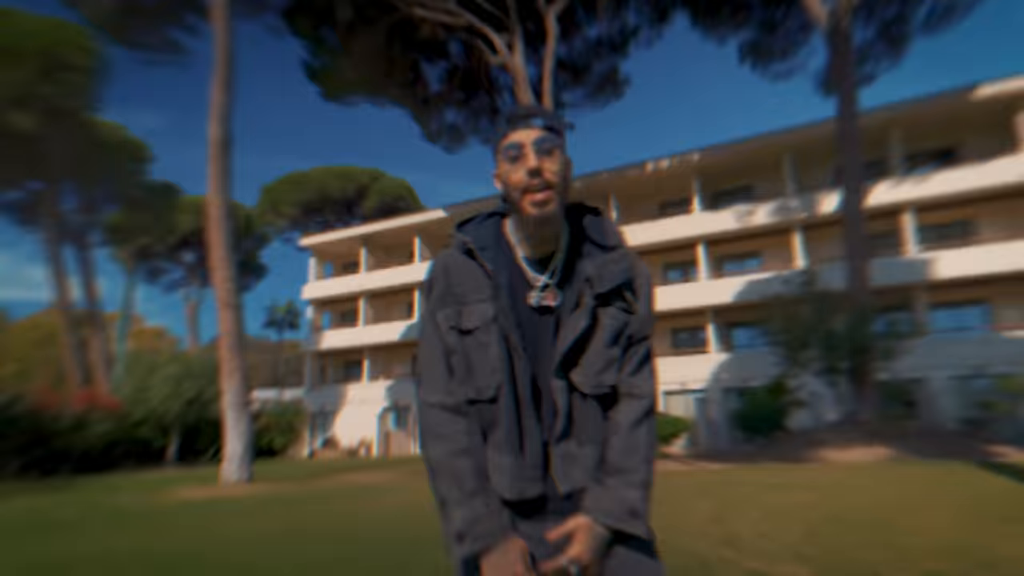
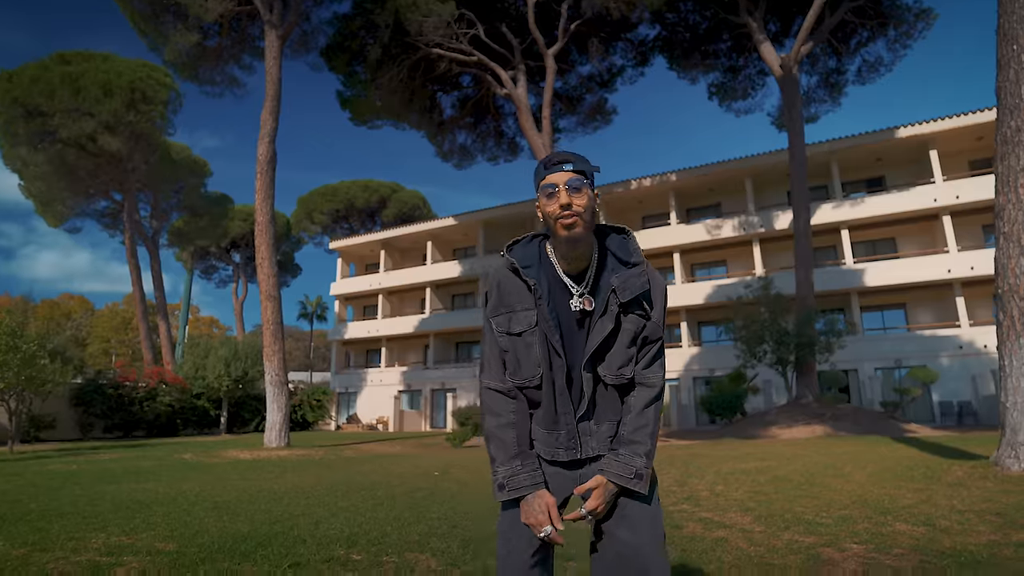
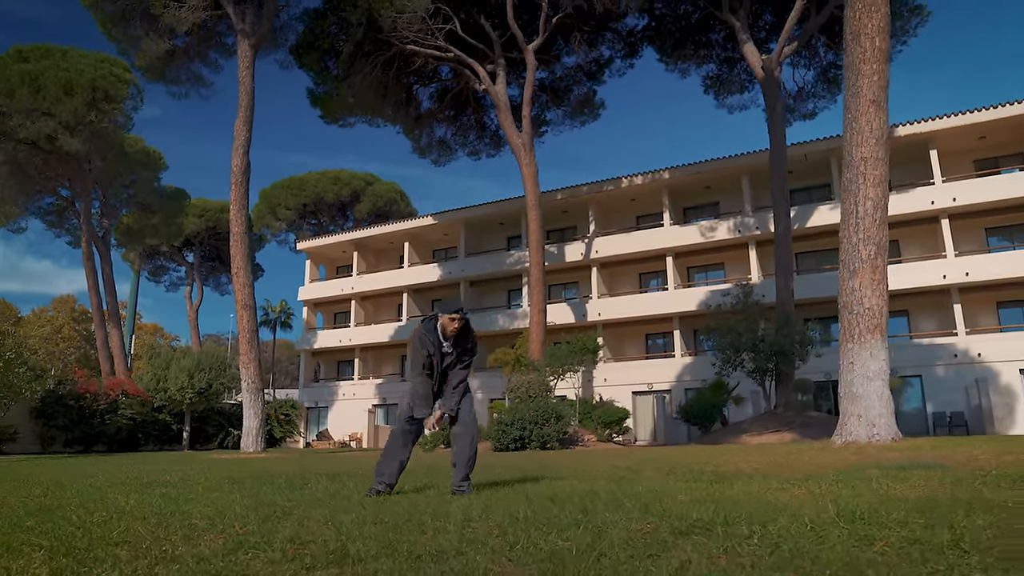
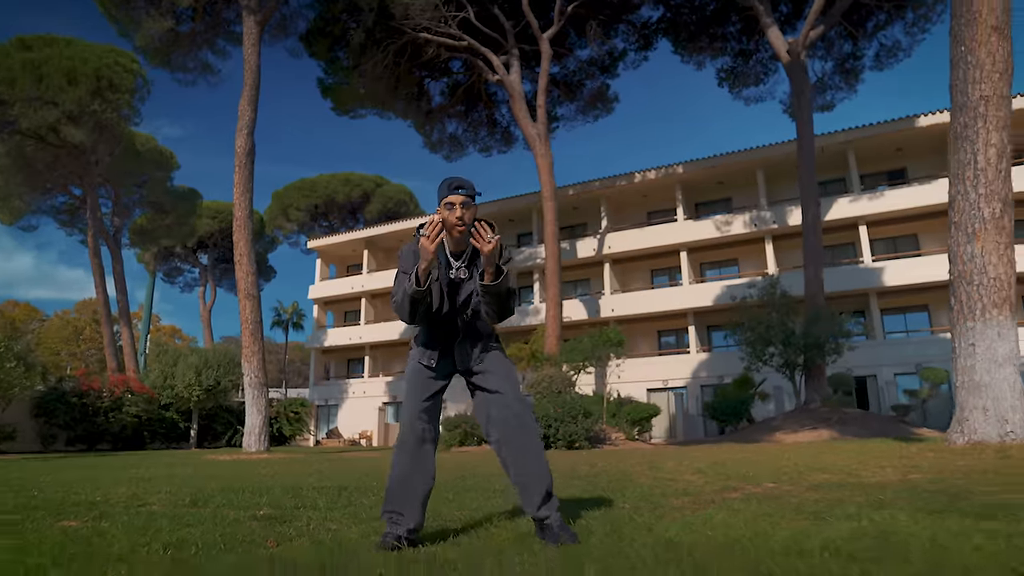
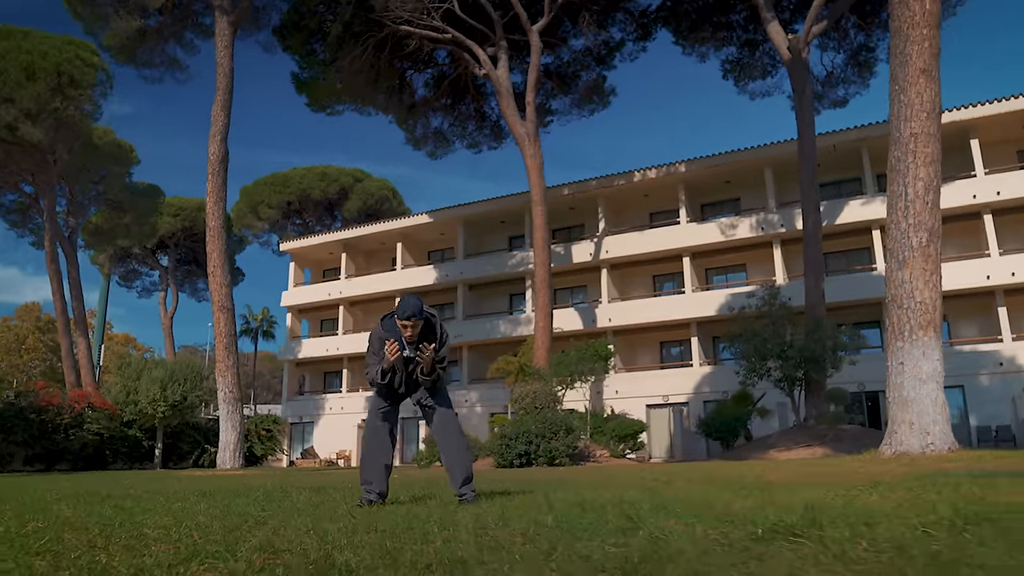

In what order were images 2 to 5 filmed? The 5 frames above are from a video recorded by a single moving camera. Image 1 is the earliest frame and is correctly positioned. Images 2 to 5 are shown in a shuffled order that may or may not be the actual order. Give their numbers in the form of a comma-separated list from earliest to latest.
2, 4, 5, 3
